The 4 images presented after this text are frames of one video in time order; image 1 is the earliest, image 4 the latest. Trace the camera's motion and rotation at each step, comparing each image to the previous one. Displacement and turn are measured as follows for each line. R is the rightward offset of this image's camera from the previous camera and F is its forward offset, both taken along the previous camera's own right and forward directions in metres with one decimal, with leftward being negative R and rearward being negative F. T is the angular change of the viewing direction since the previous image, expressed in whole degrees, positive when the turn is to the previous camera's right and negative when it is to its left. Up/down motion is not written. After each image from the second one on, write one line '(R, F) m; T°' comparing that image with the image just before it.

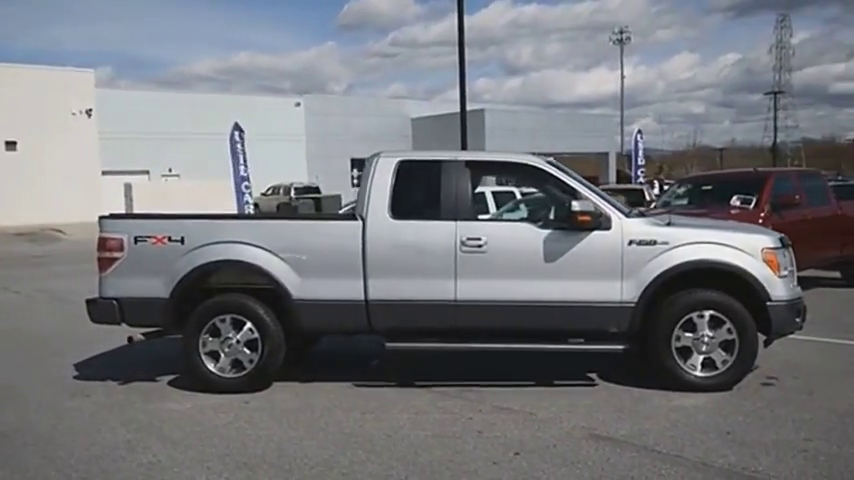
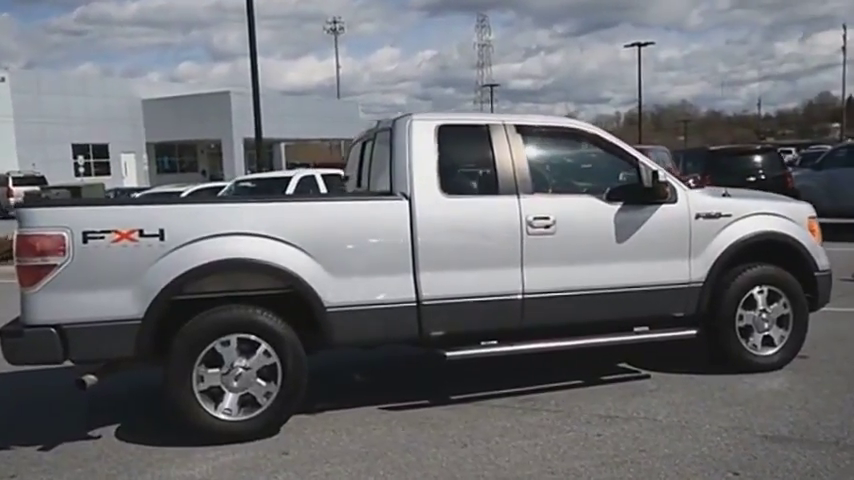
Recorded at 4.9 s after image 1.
(-2.2, +1.6) m; +21°
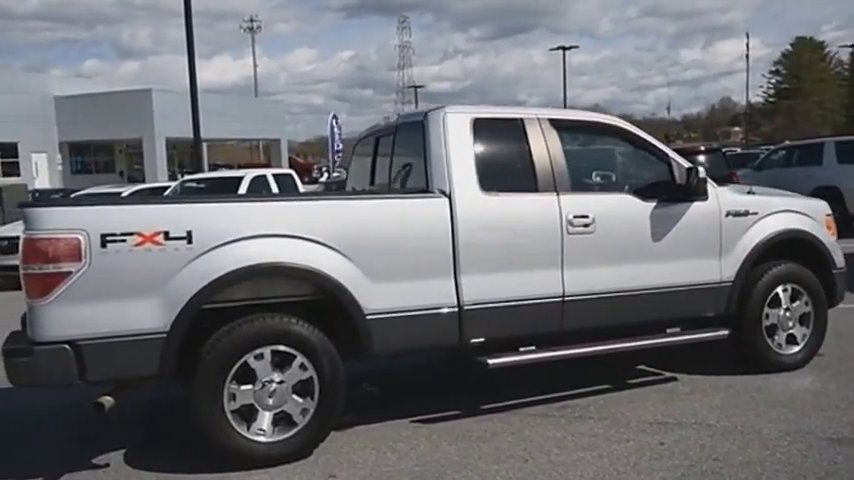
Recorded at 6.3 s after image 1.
(-0.7, +0.4) m; +6°
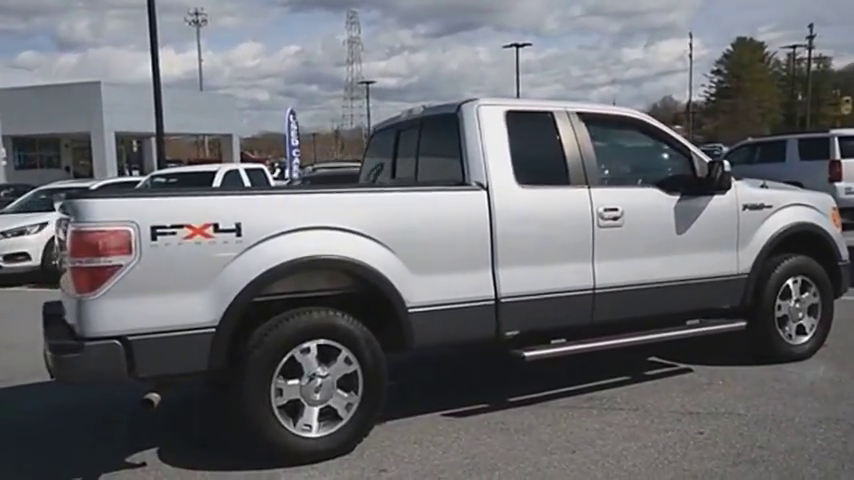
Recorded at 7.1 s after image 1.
(-0.5, +0.1) m; +4°
